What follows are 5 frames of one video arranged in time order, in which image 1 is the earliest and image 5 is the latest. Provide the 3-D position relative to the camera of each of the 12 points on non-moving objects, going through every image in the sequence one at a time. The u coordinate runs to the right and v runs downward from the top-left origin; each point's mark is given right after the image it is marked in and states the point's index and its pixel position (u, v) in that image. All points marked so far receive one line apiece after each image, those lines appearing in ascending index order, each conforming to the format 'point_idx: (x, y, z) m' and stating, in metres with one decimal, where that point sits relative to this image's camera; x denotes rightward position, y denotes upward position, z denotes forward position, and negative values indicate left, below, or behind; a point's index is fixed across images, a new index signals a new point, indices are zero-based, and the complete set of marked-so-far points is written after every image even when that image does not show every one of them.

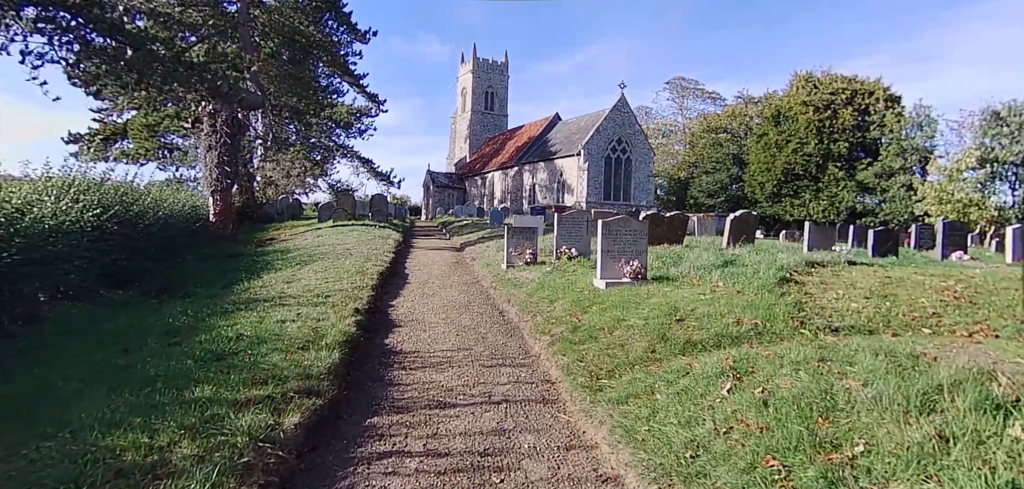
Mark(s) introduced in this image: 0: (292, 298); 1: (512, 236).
0: (-3.1, -0.8, +7.1) m
1: (0.0, +0.1, +9.5) m
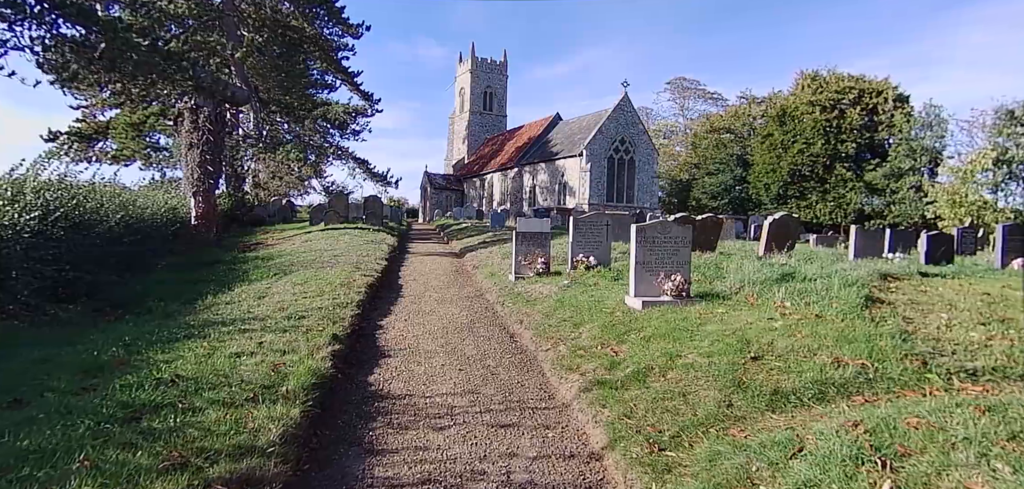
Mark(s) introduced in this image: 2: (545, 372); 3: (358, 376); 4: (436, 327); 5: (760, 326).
0: (-2.9, -0.9, +5.8) m
1: (+0.1, 0.0, +8.2) m
2: (+0.3, -1.2, +4.6) m
3: (-1.4, -1.2, +4.7) m
4: (-1.0, -1.0, +6.4) m
5: (+2.2, -0.7, +4.4) m
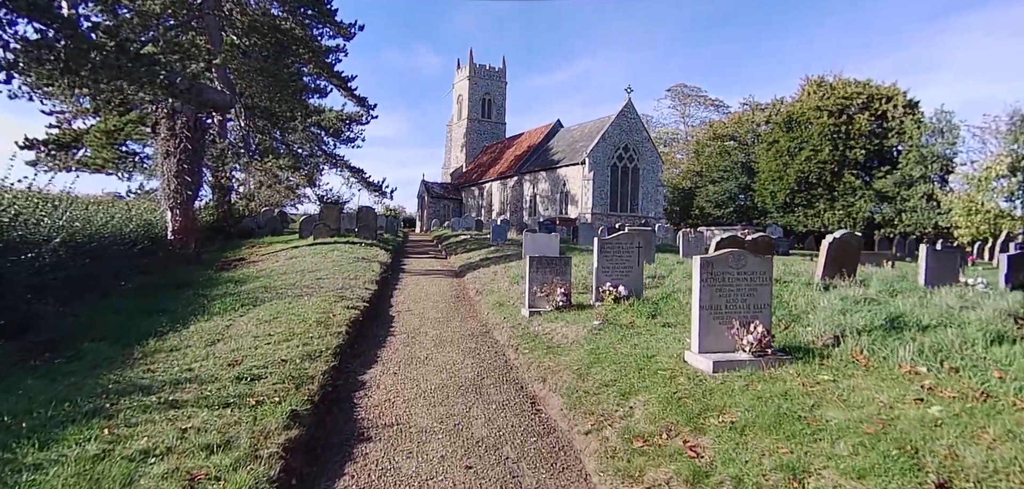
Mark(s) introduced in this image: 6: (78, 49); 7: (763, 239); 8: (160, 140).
0: (-2.7, -1.2, +4.4) m
1: (+0.3, -0.3, +6.8) m
2: (+0.5, -1.5, +3.2) m
3: (-1.2, -1.5, +3.3) m
4: (-0.8, -1.4, +5.0) m
5: (+2.4, -1.0, +3.0) m
6: (-8.7, +3.9, +10.2) m
7: (+3.7, +0.1, +7.6) m
8: (-11.9, +3.5, +17.1) m
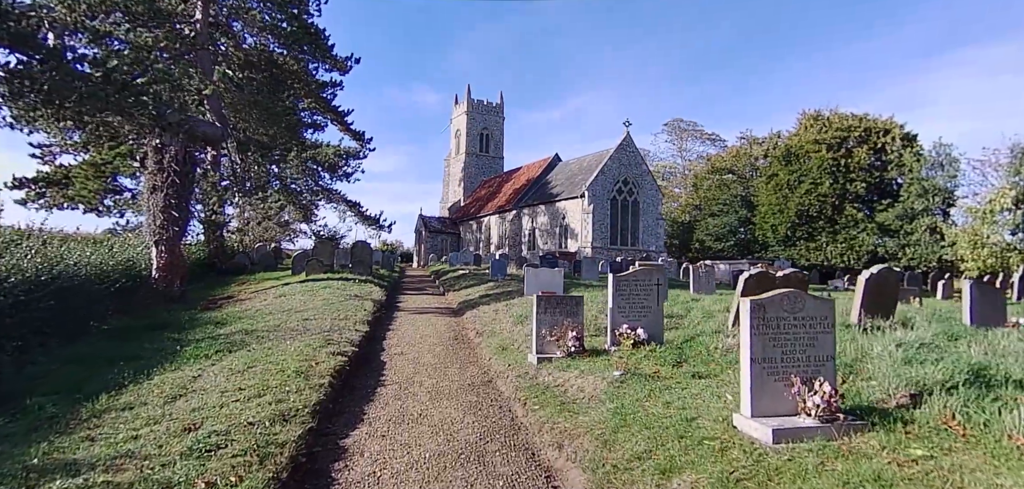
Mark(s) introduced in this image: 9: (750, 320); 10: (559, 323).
0: (-2.7, -1.5, +3.6) m
1: (+0.4, -0.8, +6.1) m
2: (+0.6, -1.7, +2.4) m
3: (-1.2, -1.8, +2.5) m
4: (-0.7, -1.7, +4.2) m
5: (+2.5, -1.2, +2.3) m
6: (-8.7, +3.2, +9.7) m
7: (+3.8, -0.4, +6.9) m
8: (-11.9, +2.3, +16.5) m
9: (+1.6, -0.5, +3.5) m
10: (+0.6, -0.9, +6.1) m
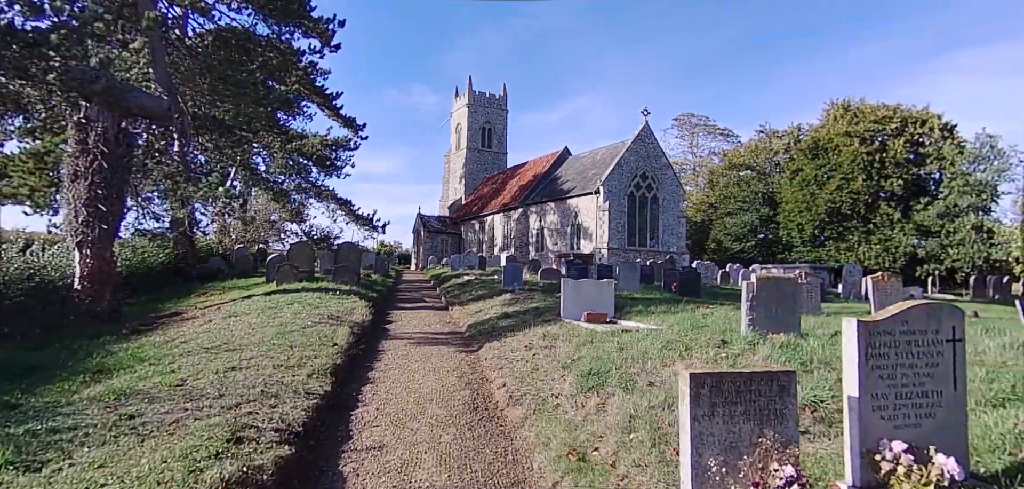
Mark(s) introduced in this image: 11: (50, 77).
0: (-2.1, -1.5, 0.0) m
1: (+1.0, -0.8, +2.6) m
2: (+1.2, -1.7, -1.1) m
3: (-0.5, -1.8, -1.1) m
4: (-0.1, -1.7, +0.6) m
5: (+3.1, -1.2, -1.3) m
6: (-8.1, +3.1, +6.1) m
7: (+4.4, -0.4, +3.4) m
8: (-11.4, +2.3, +12.9) m
9: (+2.2, -0.5, -0.1) m
10: (+1.2, -1.0, +2.5) m
11: (-8.9, +3.3, +9.4) m
